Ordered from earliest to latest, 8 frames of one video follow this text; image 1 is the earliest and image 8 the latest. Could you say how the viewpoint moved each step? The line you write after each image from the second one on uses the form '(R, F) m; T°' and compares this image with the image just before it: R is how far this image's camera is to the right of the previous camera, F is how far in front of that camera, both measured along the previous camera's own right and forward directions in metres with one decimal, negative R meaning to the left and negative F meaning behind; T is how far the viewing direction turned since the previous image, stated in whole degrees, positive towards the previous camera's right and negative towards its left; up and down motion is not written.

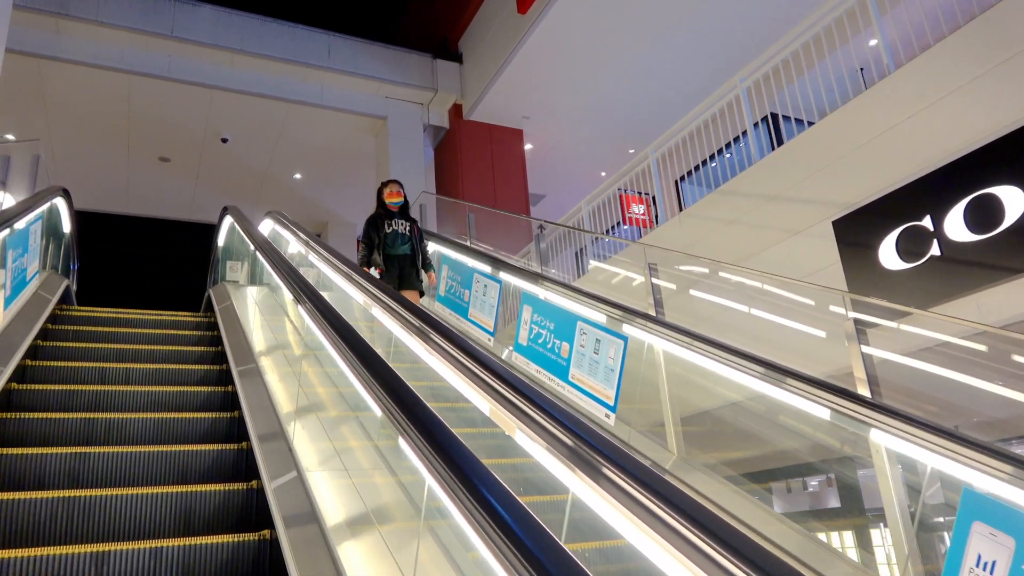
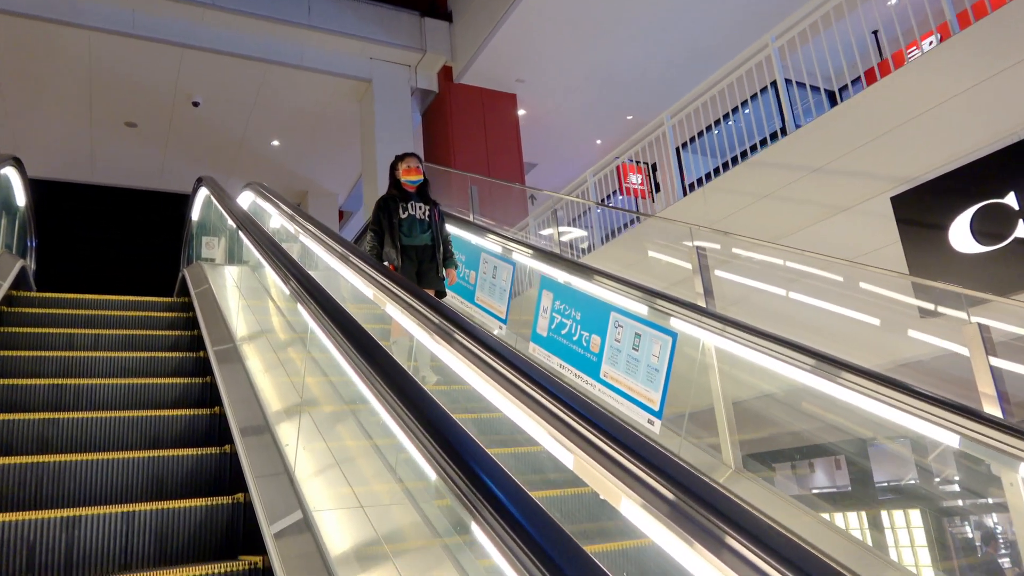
(-0.2, +0.6) m; +2°
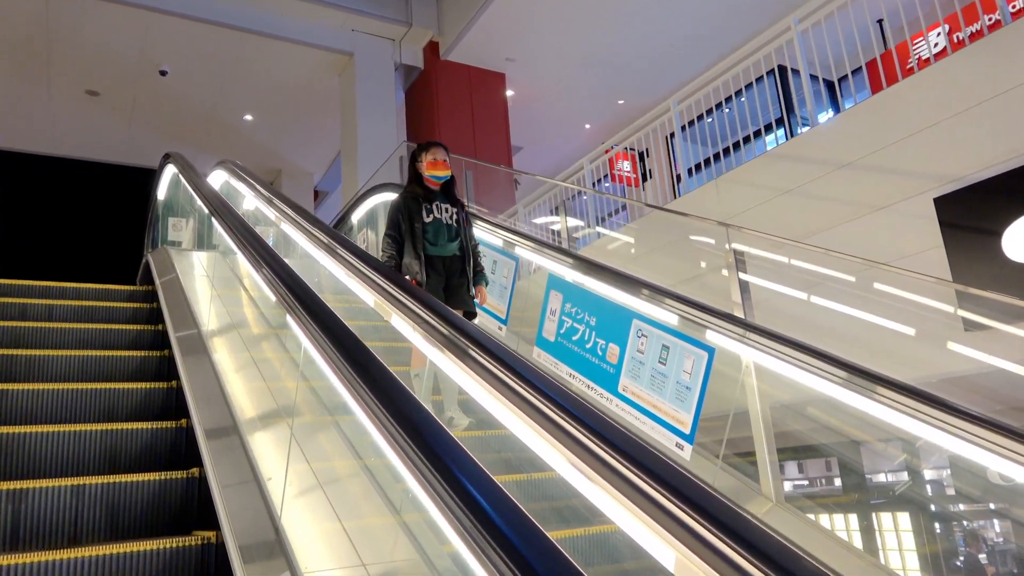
(-0.2, +0.4) m; +2°
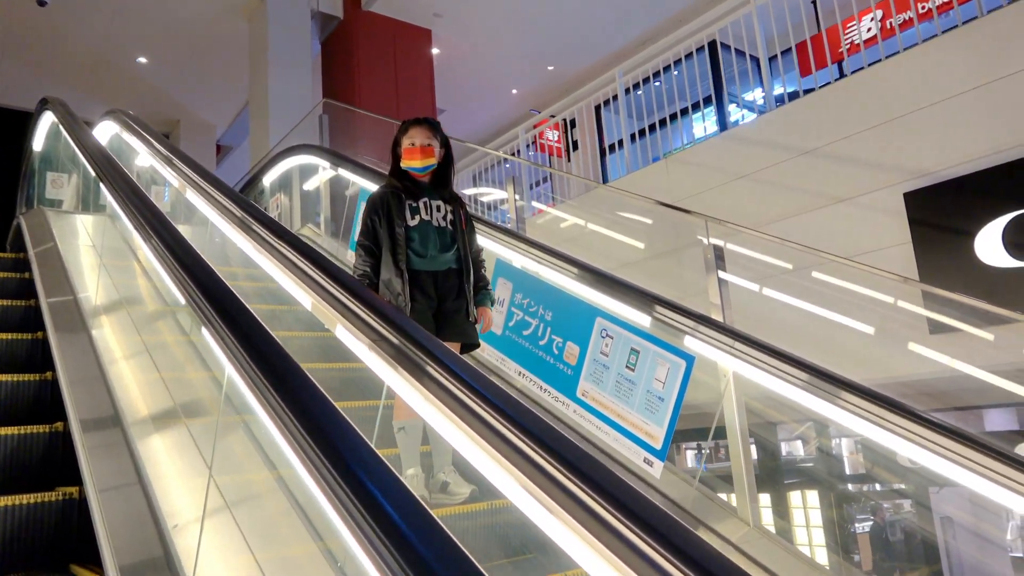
(-0.2, +0.4) m; +7°
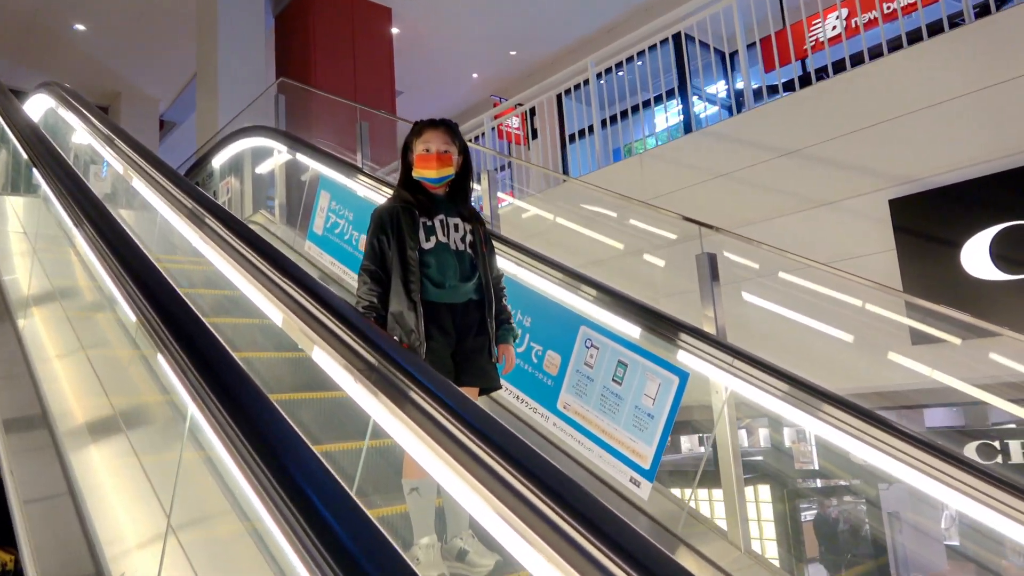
(-0.1, +0.2) m; +4°
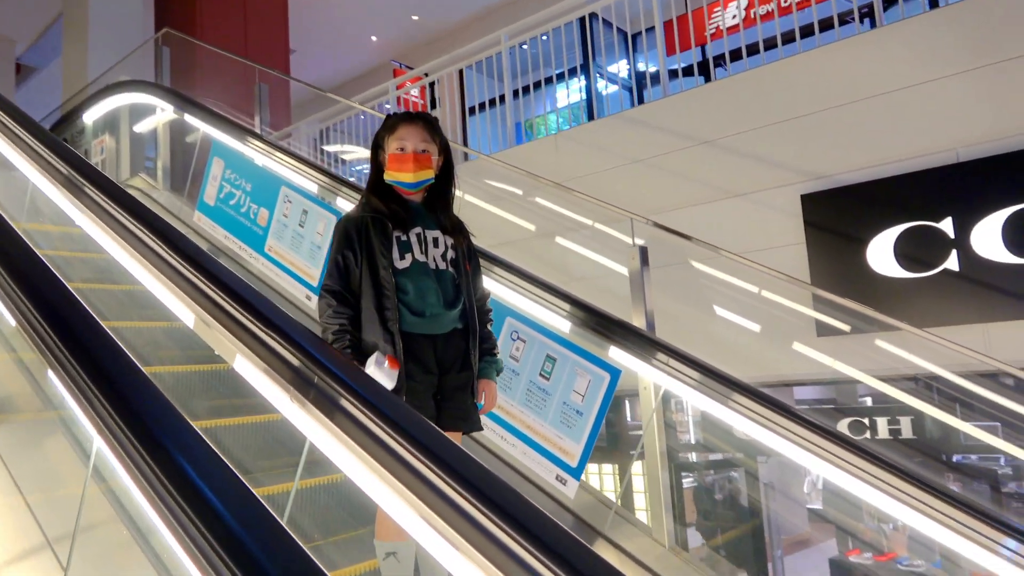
(-0.1, +0.2) m; +9°
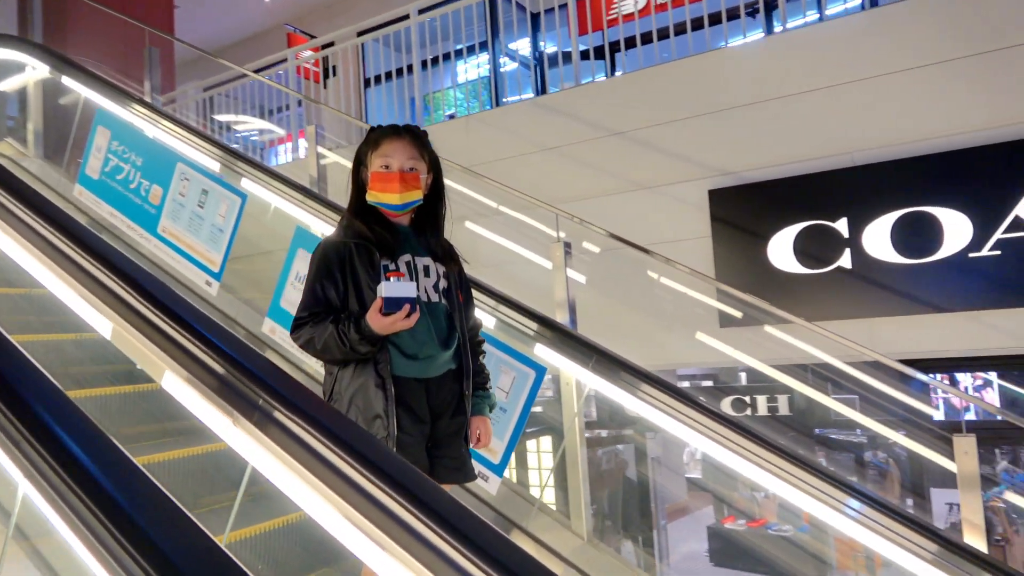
(-0.1, 0.0) m; +8°
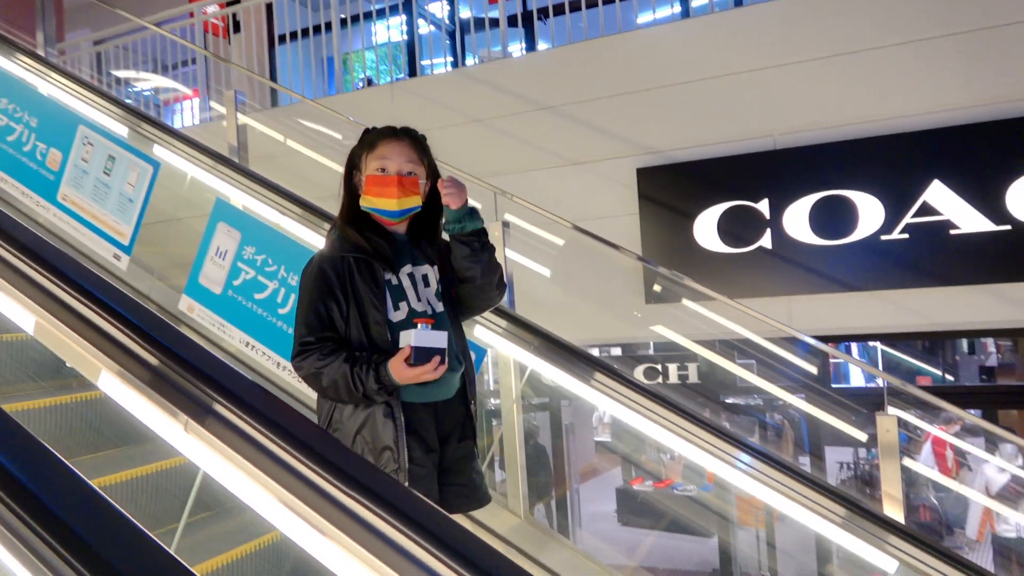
(-0.1, 0.0) m; +7°
